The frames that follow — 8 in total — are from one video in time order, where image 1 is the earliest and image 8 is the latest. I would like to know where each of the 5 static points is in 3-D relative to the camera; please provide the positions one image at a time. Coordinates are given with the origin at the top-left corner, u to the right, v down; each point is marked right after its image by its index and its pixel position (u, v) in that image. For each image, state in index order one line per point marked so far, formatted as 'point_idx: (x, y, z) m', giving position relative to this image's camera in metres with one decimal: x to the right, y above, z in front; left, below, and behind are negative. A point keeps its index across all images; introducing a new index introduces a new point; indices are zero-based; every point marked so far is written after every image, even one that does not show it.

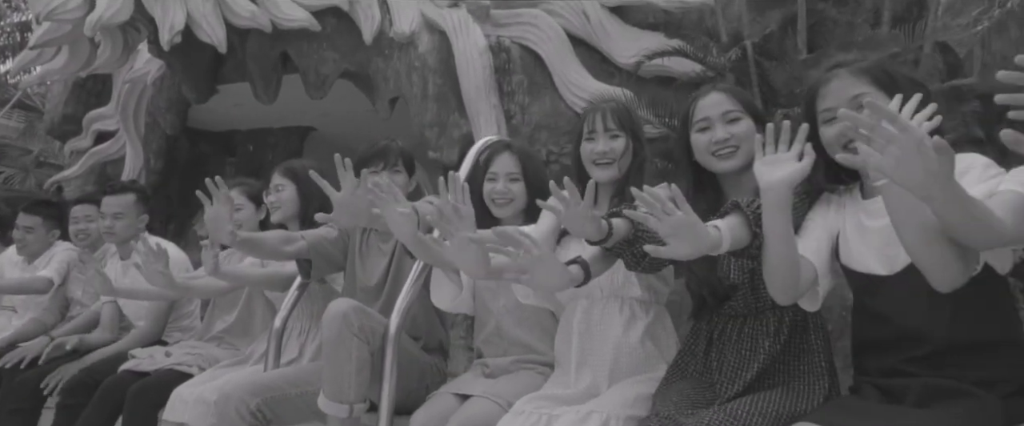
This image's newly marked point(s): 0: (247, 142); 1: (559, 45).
0: (-4.0, +1.0, +9.7) m
1: (+0.5, +1.9, +7.2) m
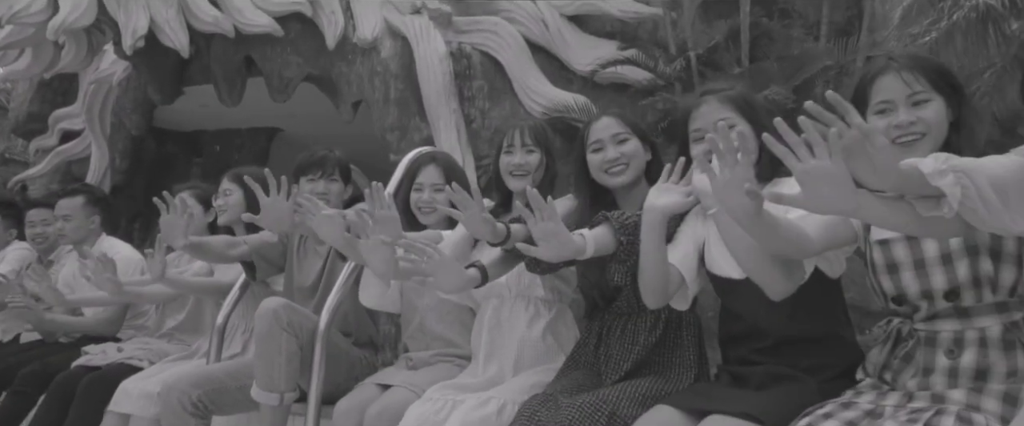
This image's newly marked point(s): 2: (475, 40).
0: (-4.5, +1.0, +9.8) m
1: (+0.1, +1.8, +7.5) m
2: (-0.4, +2.0, +7.6) m
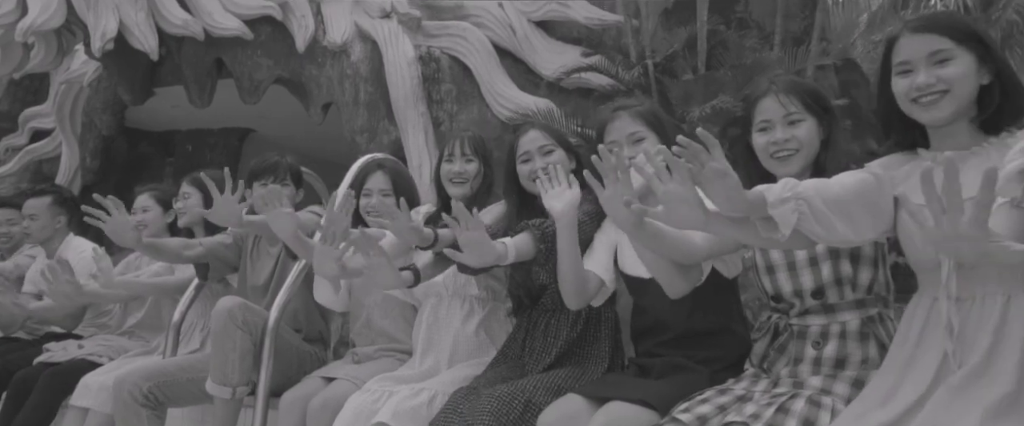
0: (-4.9, +1.1, +9.9) m
1: (-0.3, +1.8, +7.7) m
2: (-0.8, +2.0, +7.8) m
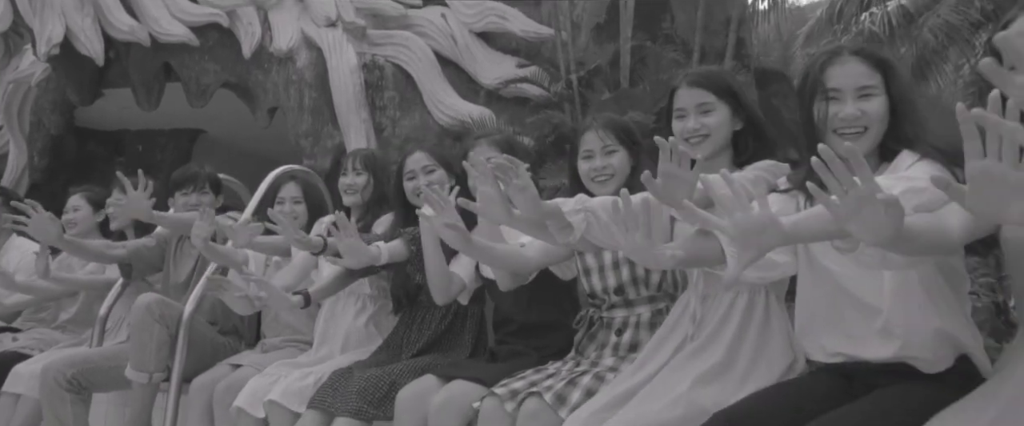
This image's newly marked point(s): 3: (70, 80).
0: (-5.8, +1.1, +10.1) m
1: (-1.0, +1.8, +8.0) m
2: (-1.5, +2.0, +8.1) m
3: (-5.6, +1.7, +8.2) m
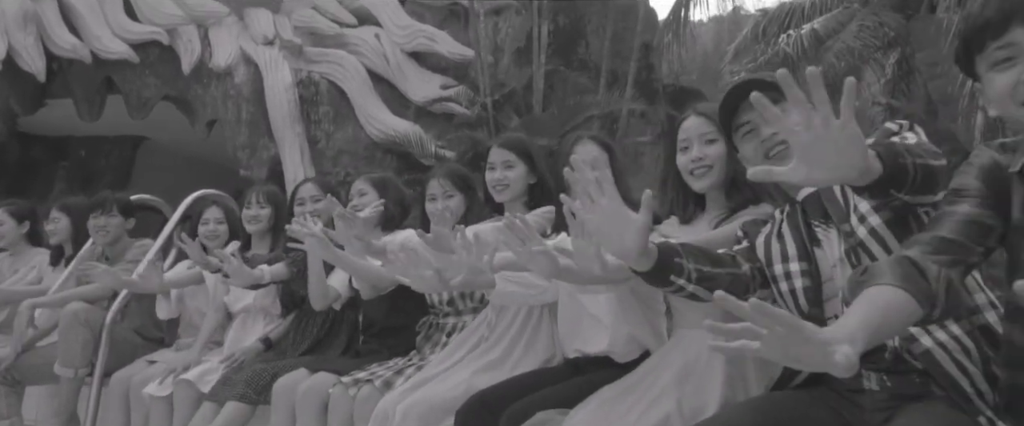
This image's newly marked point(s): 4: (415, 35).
0: (-6.8, +1.0, +10.4) m
1: (-2.0, +1.7, +8.6) m
2: (-2.5, +1.9, +8.7) m
3: (-6.5, +1.6, +8.6) m
4: (-1.3, +2.4, +8.8) m
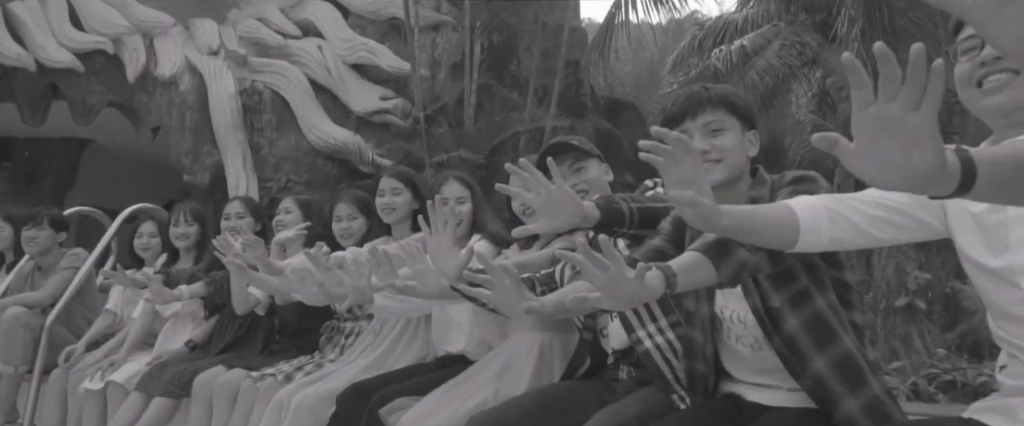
0: (-7.8, +1.0, +10.5) m
1: (-2.9, +1.6, +9.0) m
2: (-3.4, +1.8, +9.0) m
3: (-7.4, +1.6, +8.7) m
4: (-2.2, +2.3, +9.2) m
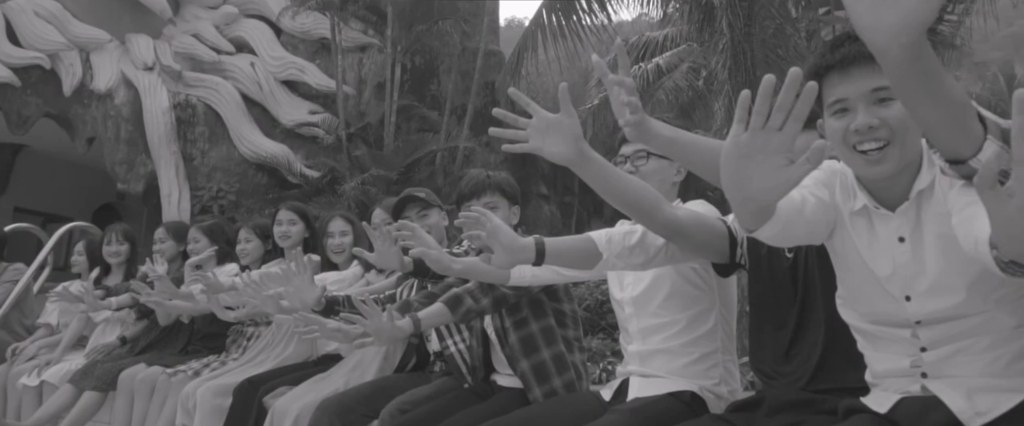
0: (-9.1, +1.0, +10.8) m
1: (-4.1, +1.5, +9.6) m
2: (-4.6, +1.7, +9.6) m
3: (-8.6, +1.5, +9.0) m
4: (-3.4, +2.2, +9.9) m
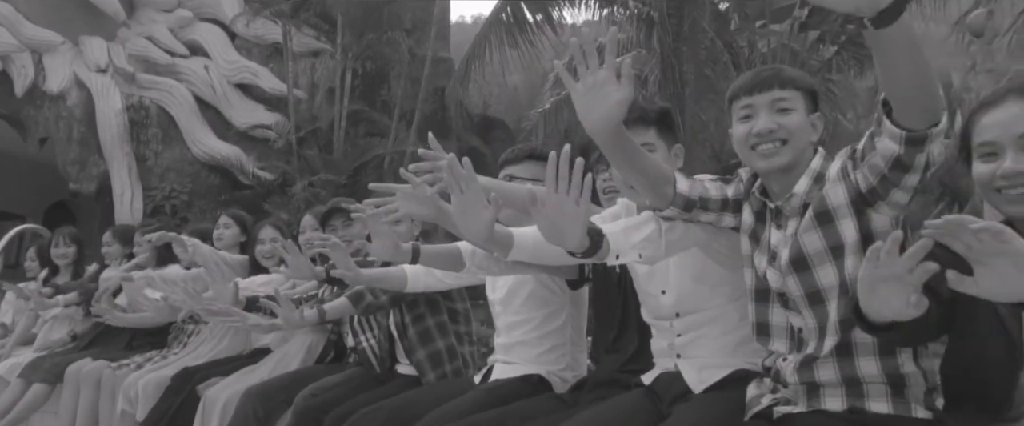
0: (-10.0, +1.0, +10.8) m
1: (-4.9, +1.6, +9.9) m
2: (-5.4, +1.8, +9.8) m
3: (-9.3, +1.6, +9.0) m
4: (-4.2, +2.2, +10.2) m
